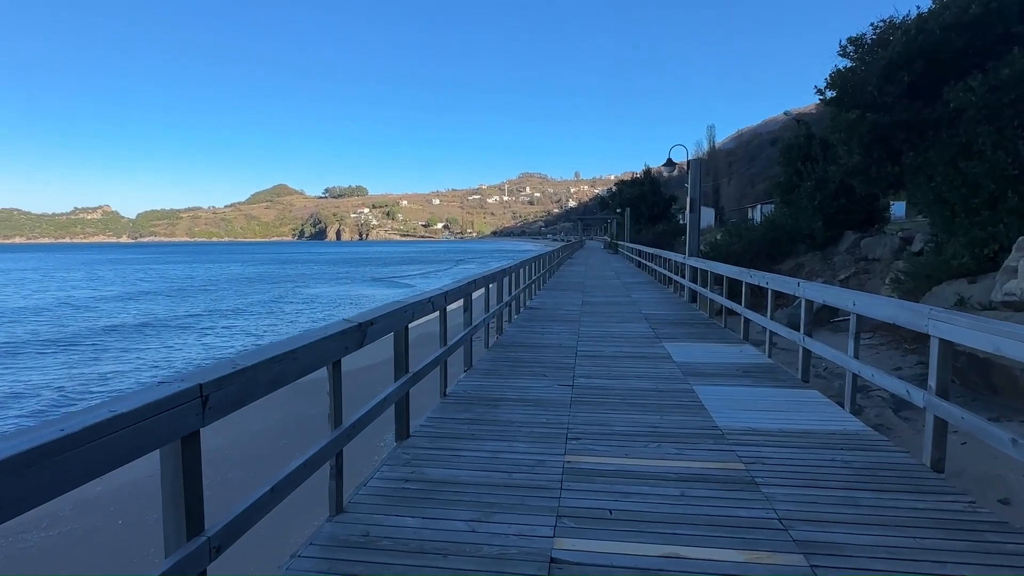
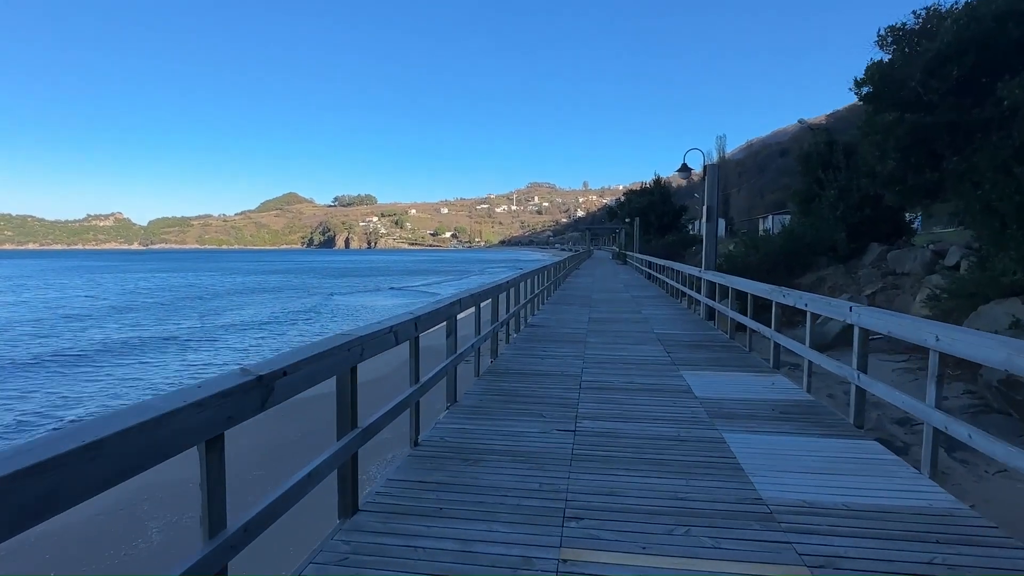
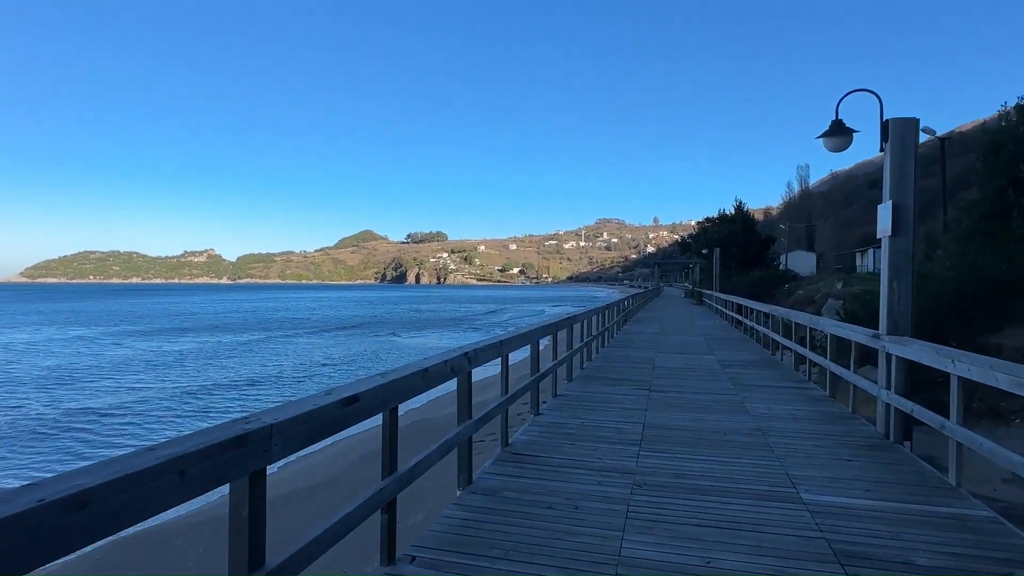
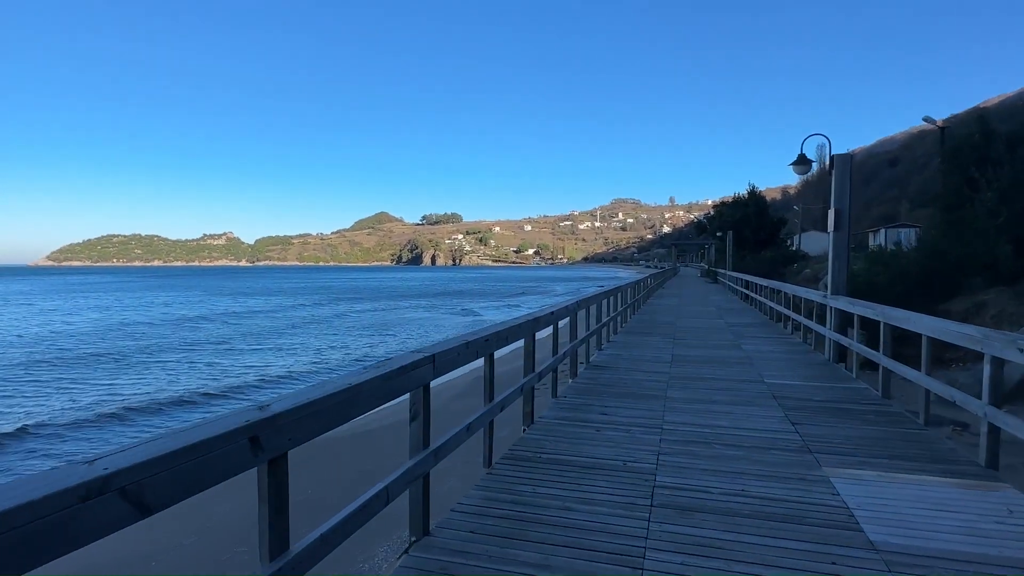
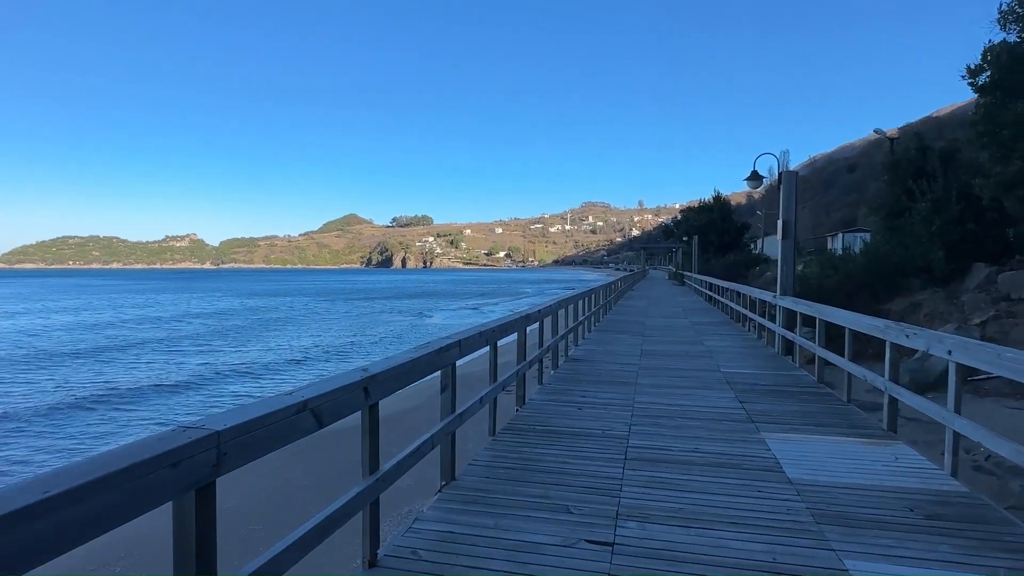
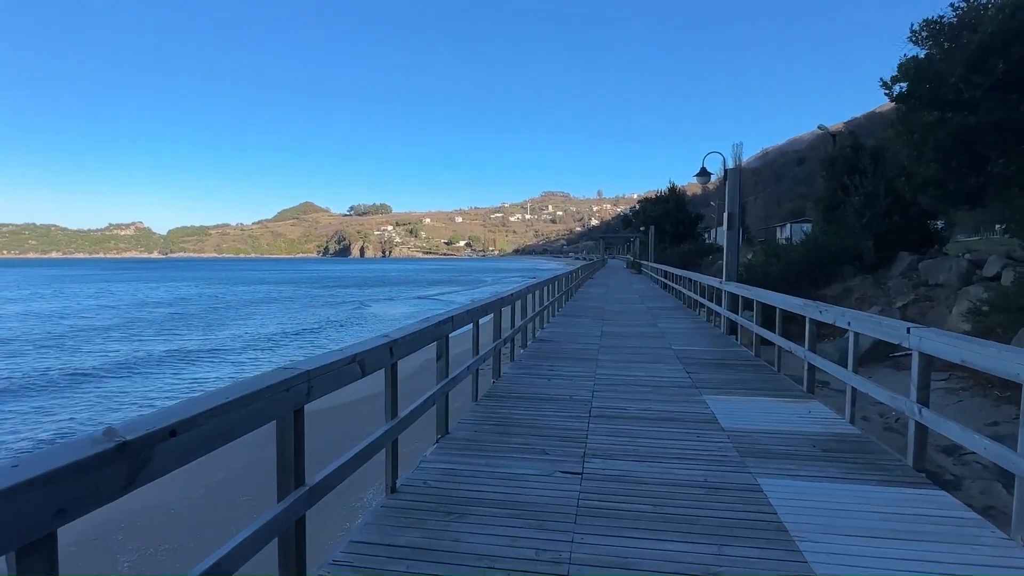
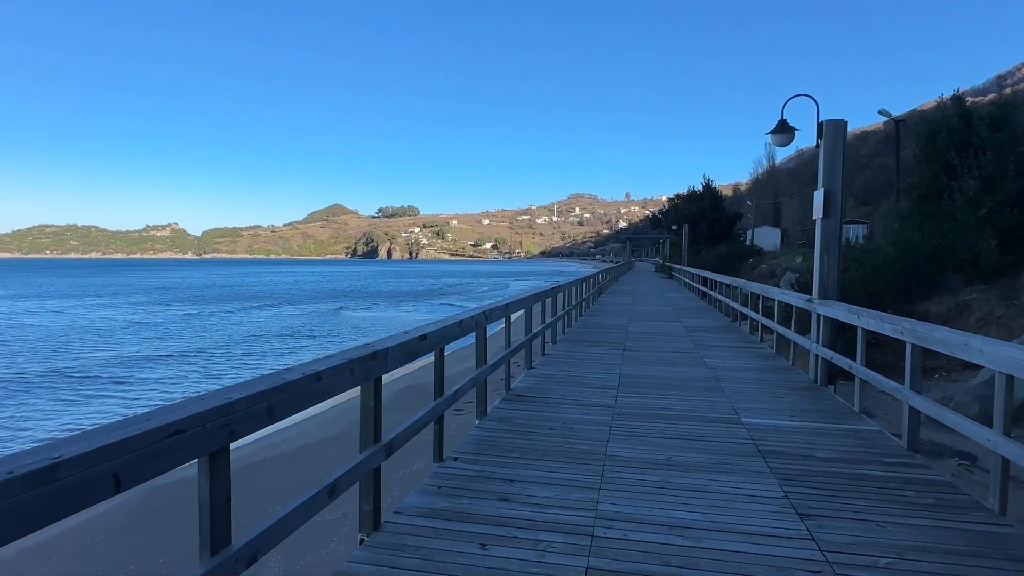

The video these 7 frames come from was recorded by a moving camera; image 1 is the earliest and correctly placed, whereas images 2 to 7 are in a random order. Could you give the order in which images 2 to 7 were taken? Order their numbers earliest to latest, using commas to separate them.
2, 6, 5, 4, 7, 3
